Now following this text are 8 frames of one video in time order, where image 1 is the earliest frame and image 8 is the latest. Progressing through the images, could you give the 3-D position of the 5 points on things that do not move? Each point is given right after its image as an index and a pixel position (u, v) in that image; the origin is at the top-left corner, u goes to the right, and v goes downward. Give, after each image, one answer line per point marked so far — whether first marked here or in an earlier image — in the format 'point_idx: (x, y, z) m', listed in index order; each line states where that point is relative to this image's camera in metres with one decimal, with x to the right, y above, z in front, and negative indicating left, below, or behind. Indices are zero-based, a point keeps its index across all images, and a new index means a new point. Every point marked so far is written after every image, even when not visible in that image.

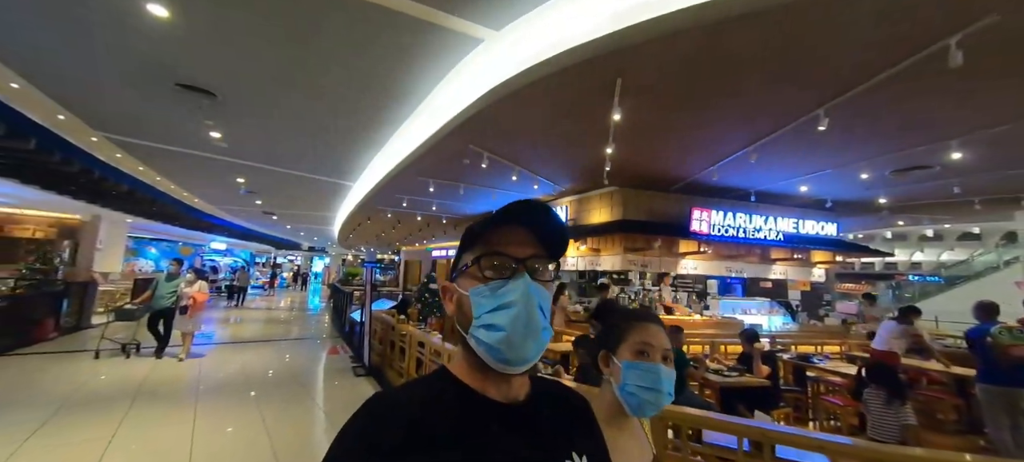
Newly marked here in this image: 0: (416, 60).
0: (-0.8, +1.5, +3.3) m
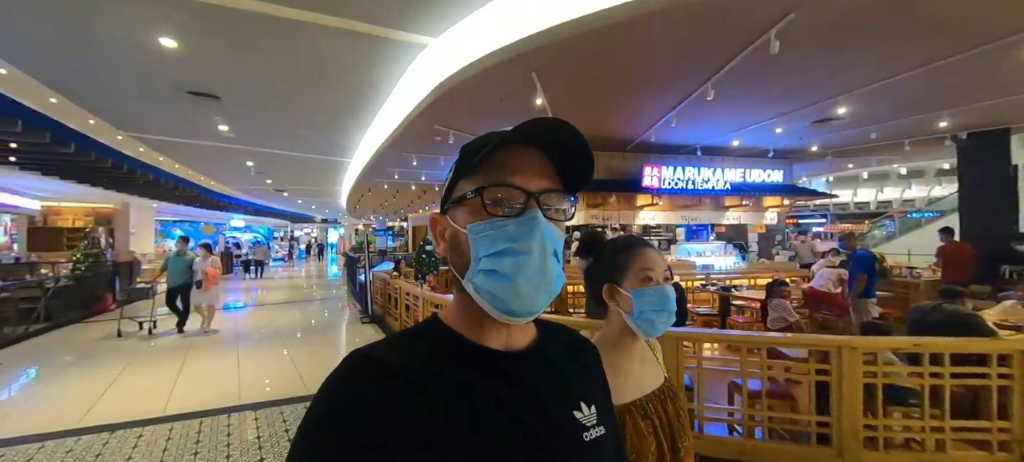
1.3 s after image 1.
0: (-1.4, +1.8, +4.0) m
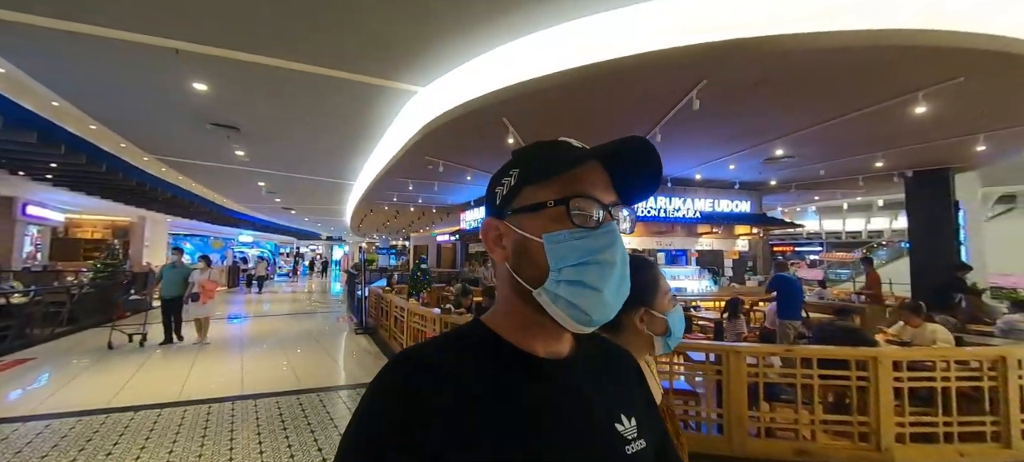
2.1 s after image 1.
0: (-1.7, +1.6, +4.7) m
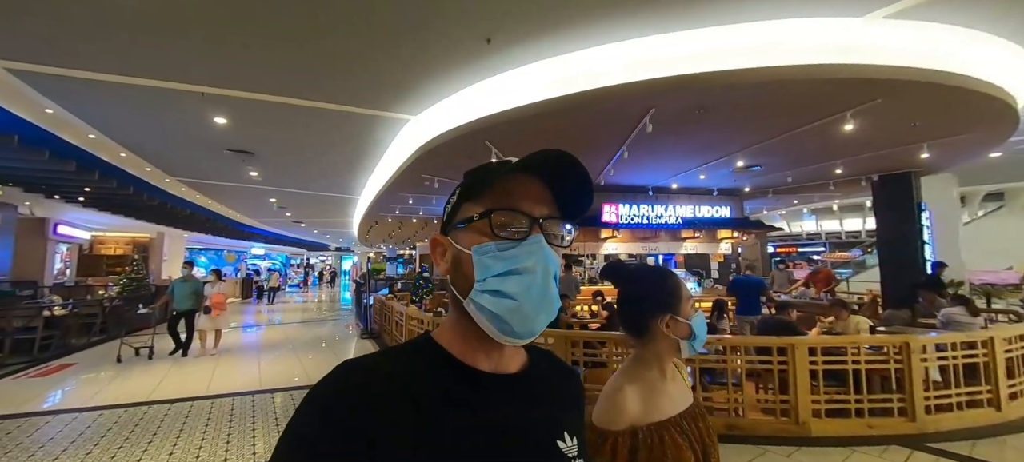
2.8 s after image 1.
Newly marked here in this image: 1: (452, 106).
0: (-1.9, +1.4, +5.2) m
1: (-0.7, +1.5, +4.5) m
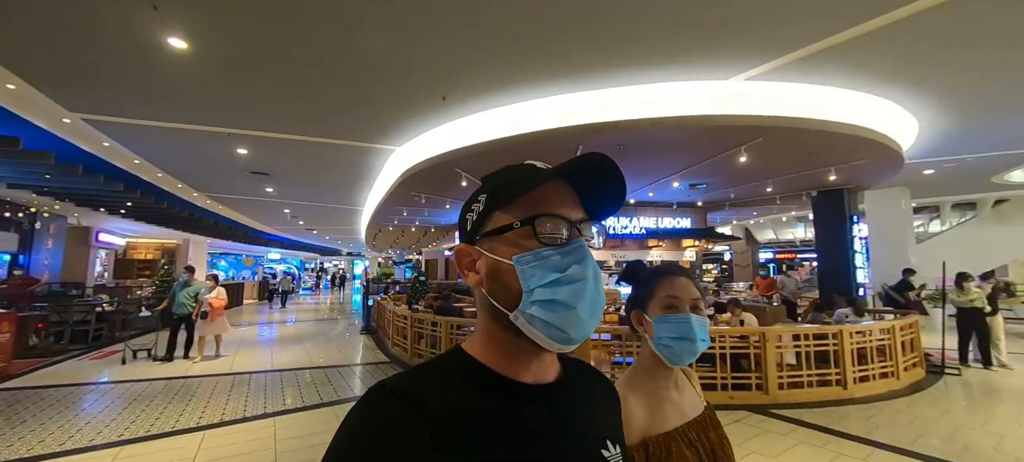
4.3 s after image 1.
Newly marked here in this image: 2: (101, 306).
0: (-2.4, +1.2, +6.2) m
1: (-1.2, +1.4, +5.5) m
2: (-8.3, -1.5, +7.6) m
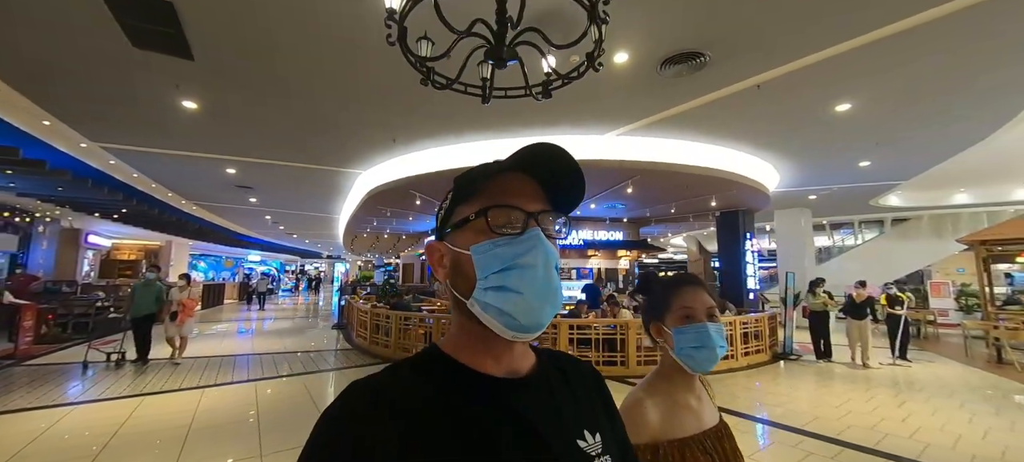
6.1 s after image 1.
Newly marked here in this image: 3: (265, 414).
0: (-3.4, +1.0, +7.4) m
1: (-2.2, +1.2, +6.7) m
2: (-9.4, -1.6, +8.5) m
3: (-2.7, -2.0, +4.0) m
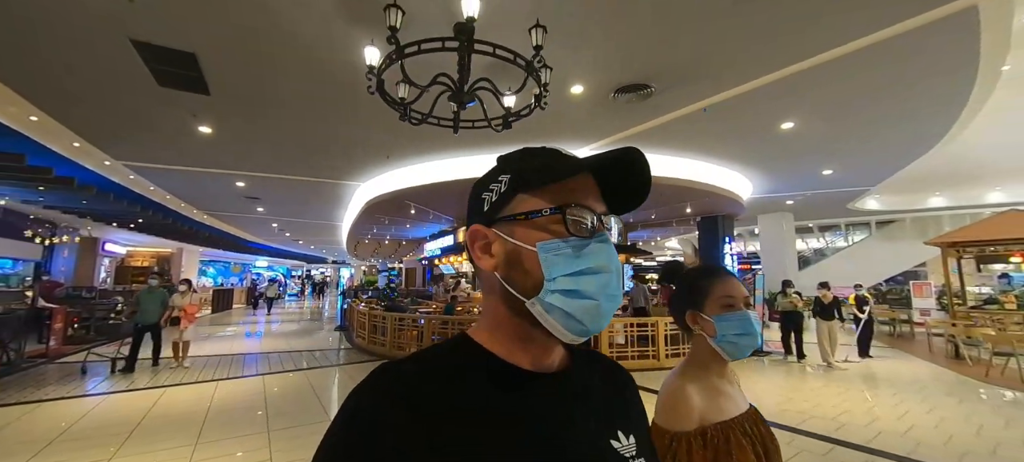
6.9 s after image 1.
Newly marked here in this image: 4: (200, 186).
0: (-3.7, +0.9, +8.0) m
1: (-2.5, +1.0, +7.3) m
2: (-9.6, -1.8, +9.1) m
3: (-2.9, -2.1, +4.6) m
4: (-6.6, +1.0, +7.9) m
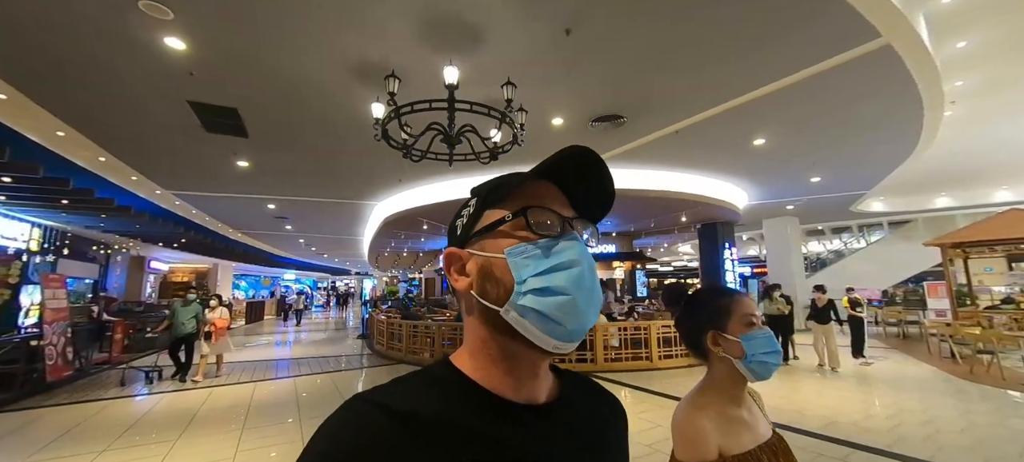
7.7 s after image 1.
0: (-3.6, +0.5, +8.8) m
1: (-2.4, +0.7, +8.0) m
2: (-9.3, -2.4, +10.1) m
3: (-2.9, -2.4, +5.2) m
4: (-6.5, +0.5, +8.8) m
